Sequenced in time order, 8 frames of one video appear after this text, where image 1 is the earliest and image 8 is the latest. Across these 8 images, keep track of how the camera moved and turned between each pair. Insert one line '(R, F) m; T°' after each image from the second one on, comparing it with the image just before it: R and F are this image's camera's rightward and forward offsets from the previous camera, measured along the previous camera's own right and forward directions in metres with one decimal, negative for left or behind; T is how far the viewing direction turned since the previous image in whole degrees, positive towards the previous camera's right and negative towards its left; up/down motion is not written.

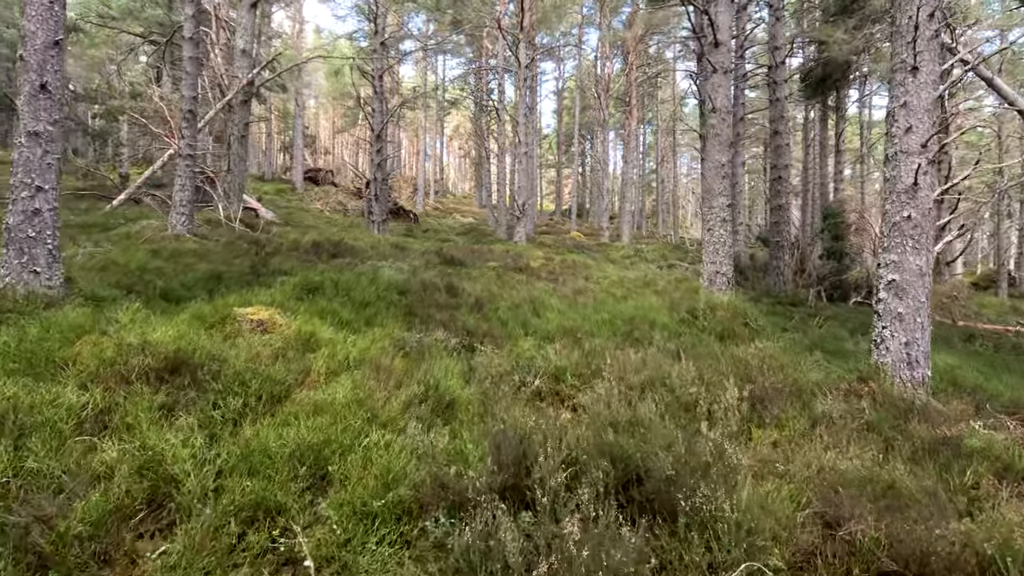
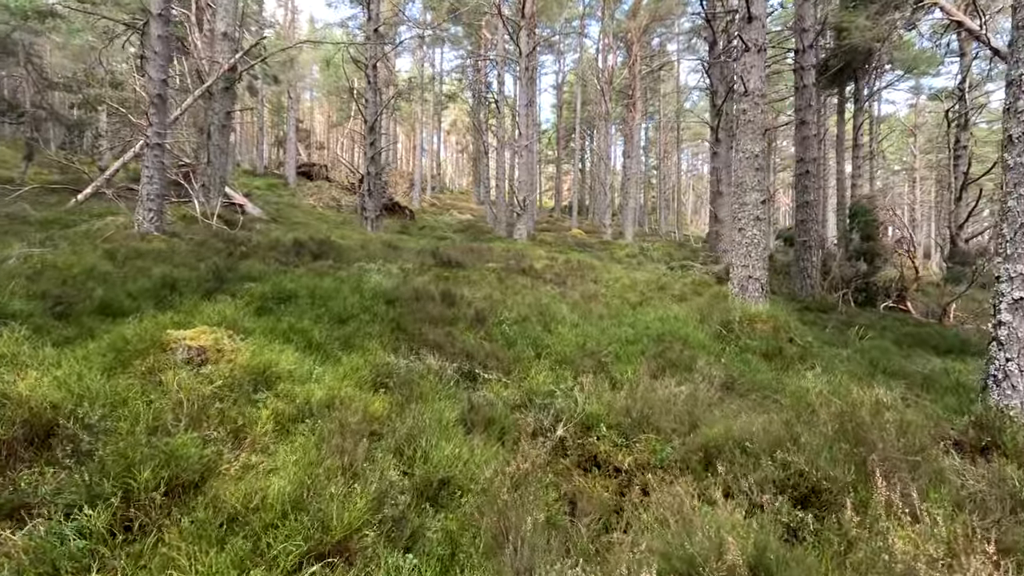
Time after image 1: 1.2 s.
(-0.1, +1.0) m; 0°
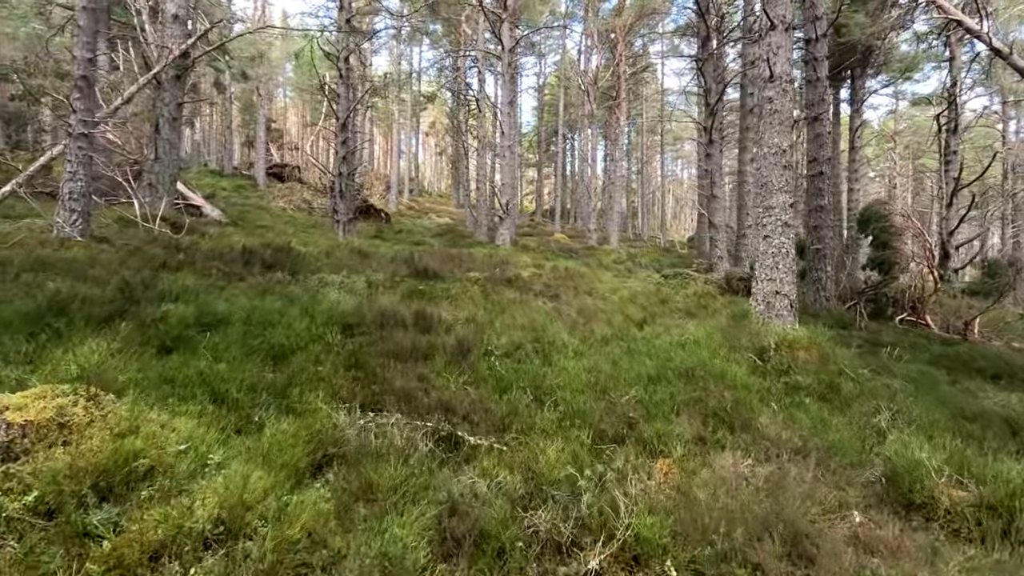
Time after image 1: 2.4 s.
(-0.1, +1.1) m; +2°
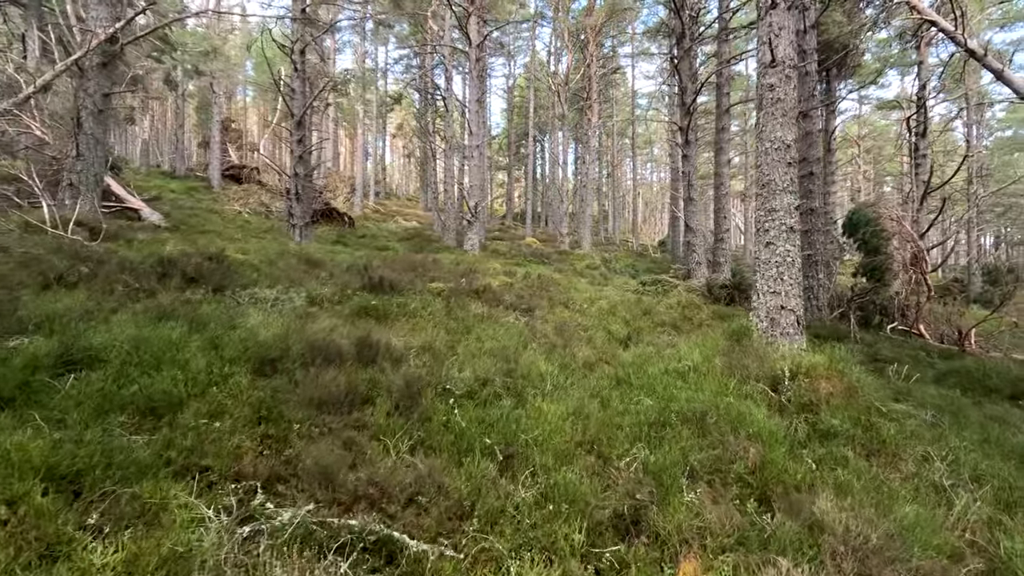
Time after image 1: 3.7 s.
(+0.1, +0.9) m; +3°
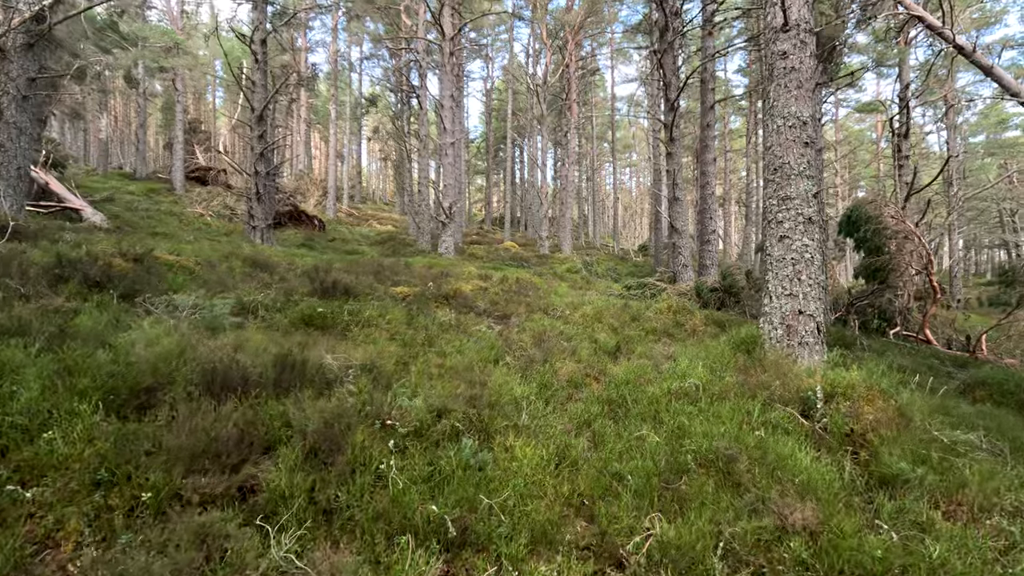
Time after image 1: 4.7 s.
(+0.1, +0.9) m; +2°
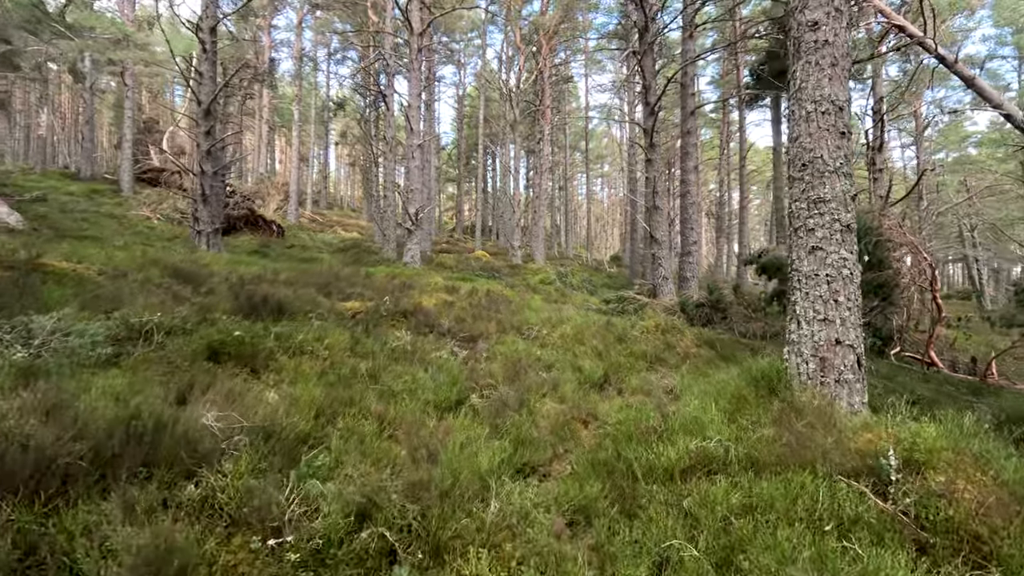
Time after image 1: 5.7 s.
(0.0, +1.0) m; +3°
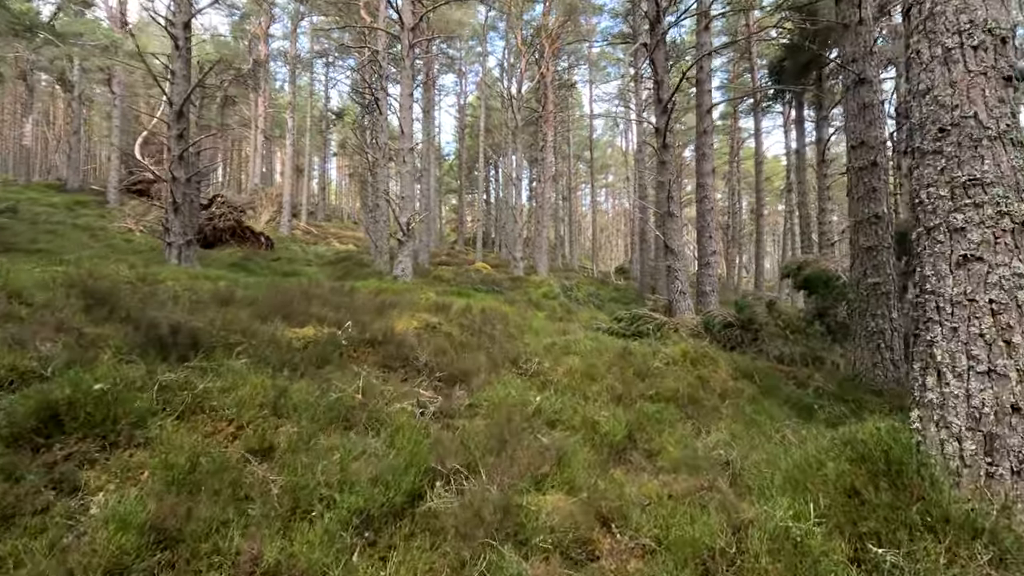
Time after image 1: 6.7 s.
(+0.1, +1.3) m; 0°
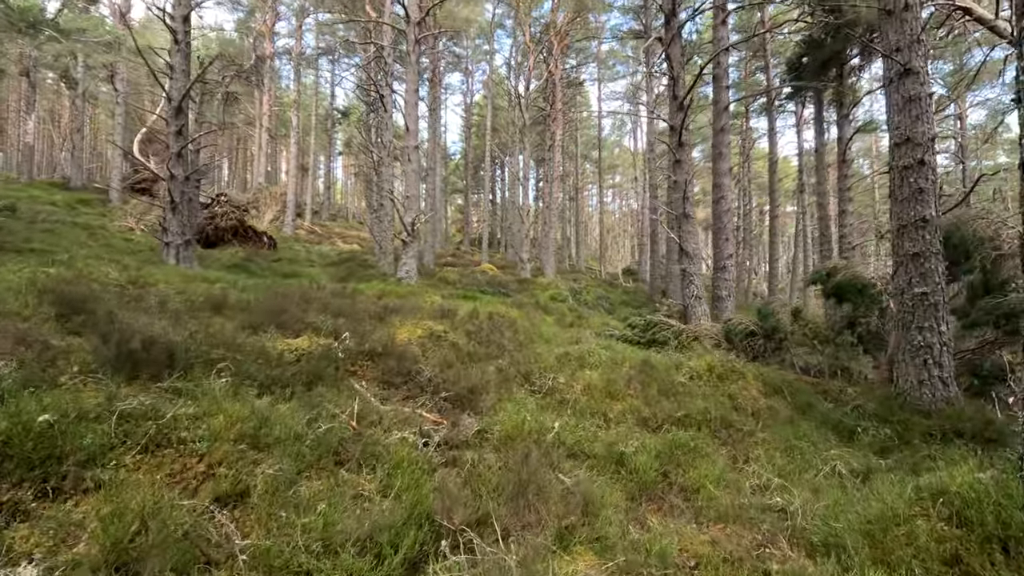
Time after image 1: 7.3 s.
(-0.1, +0.5) m; -1°
